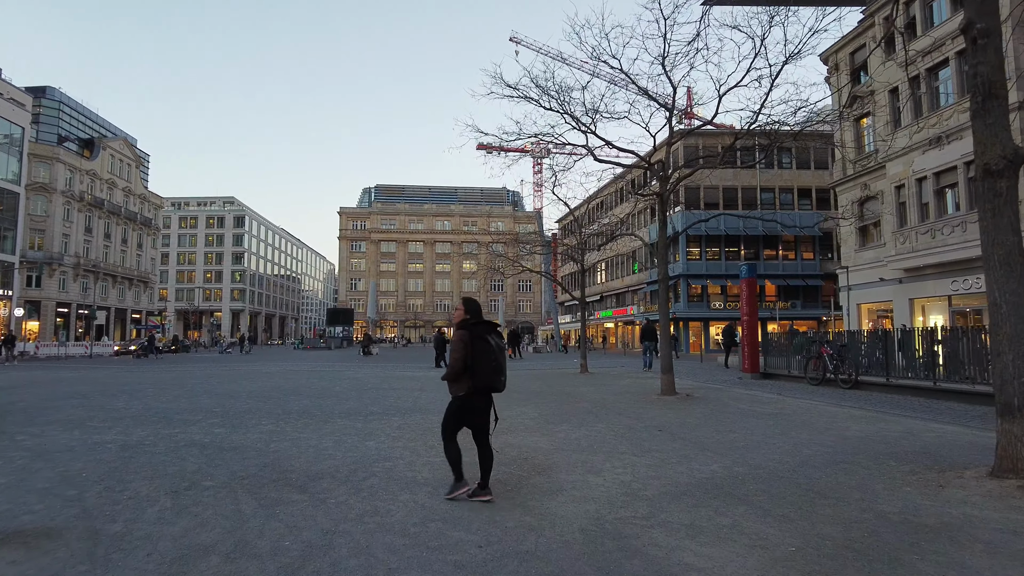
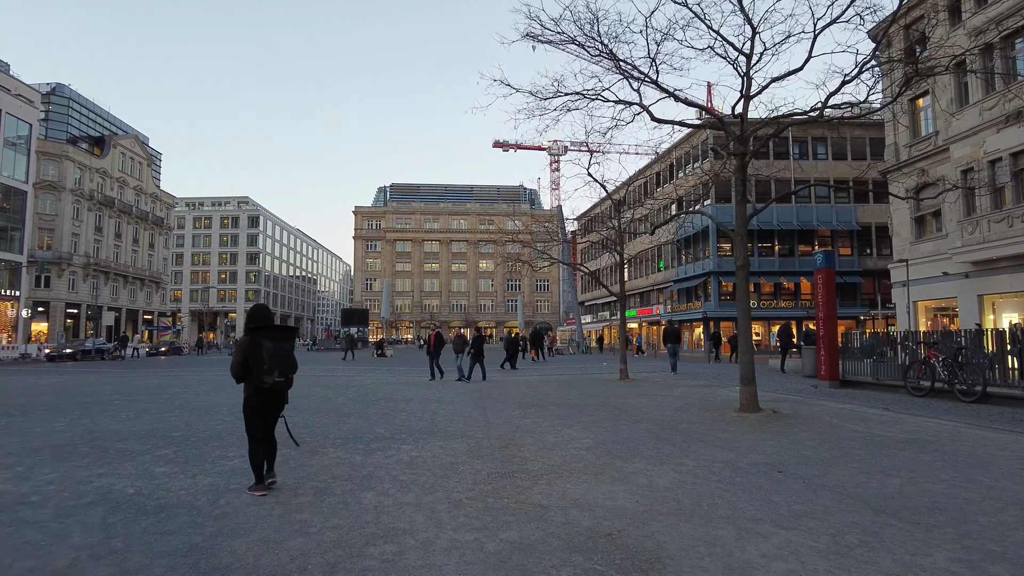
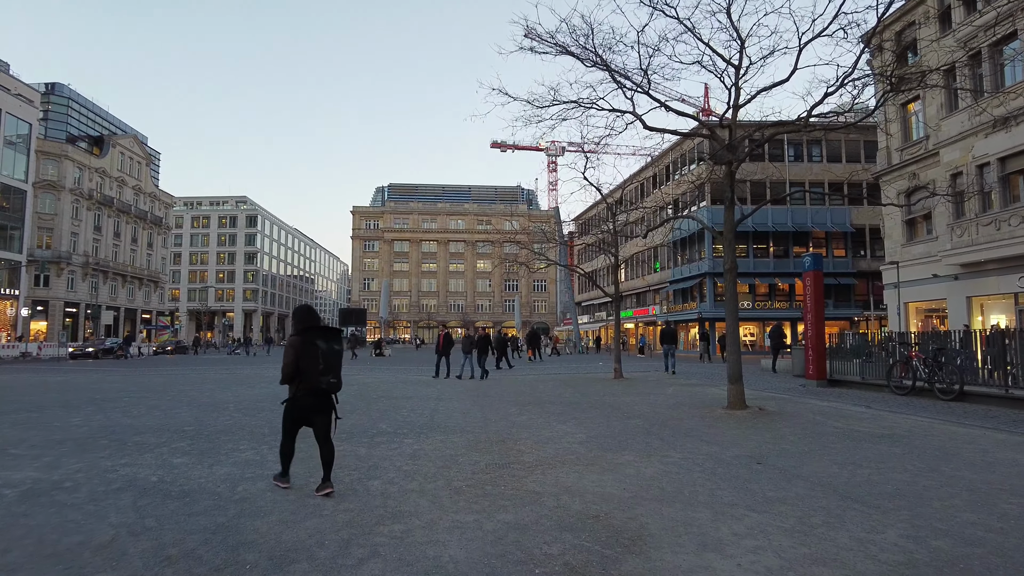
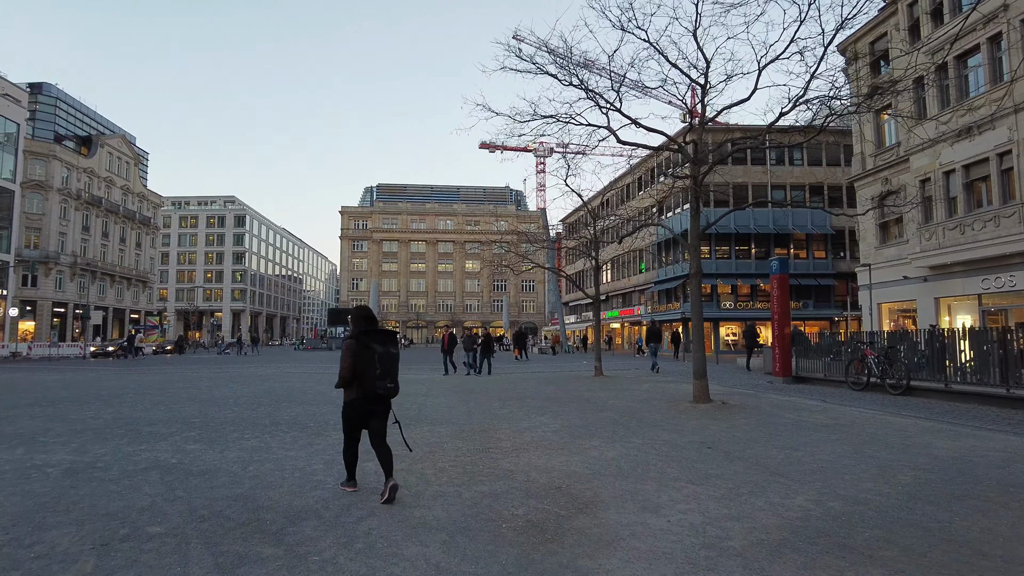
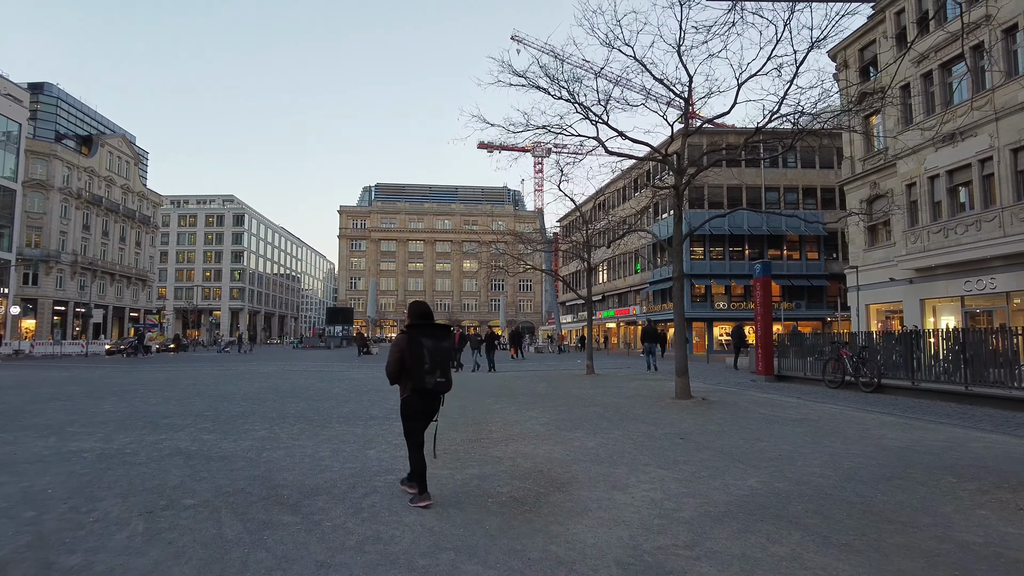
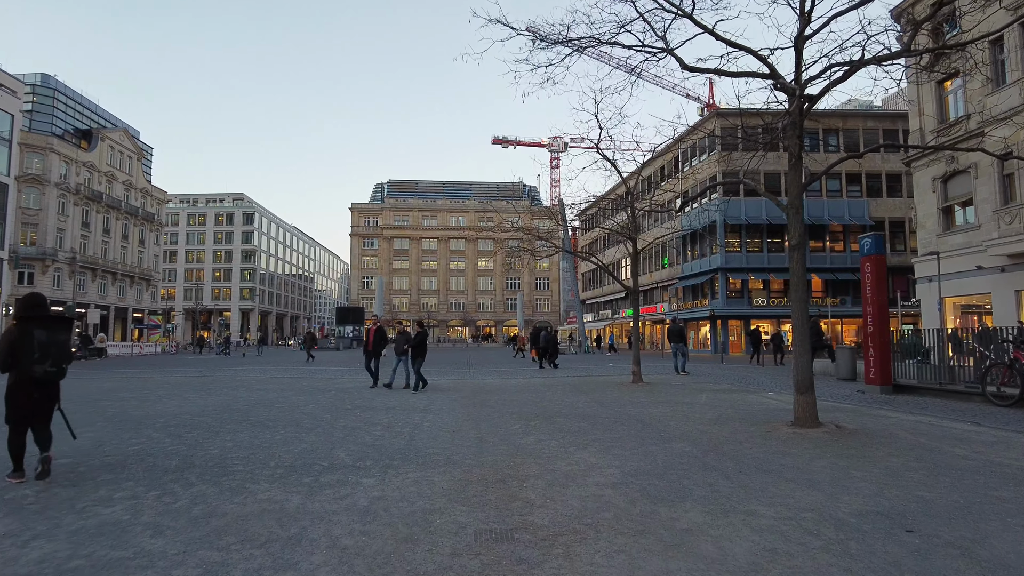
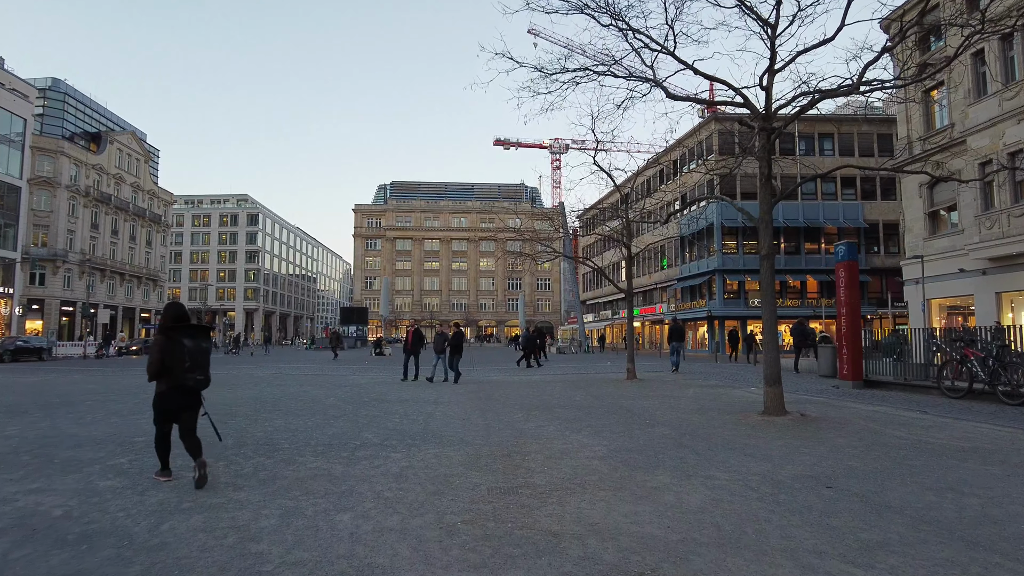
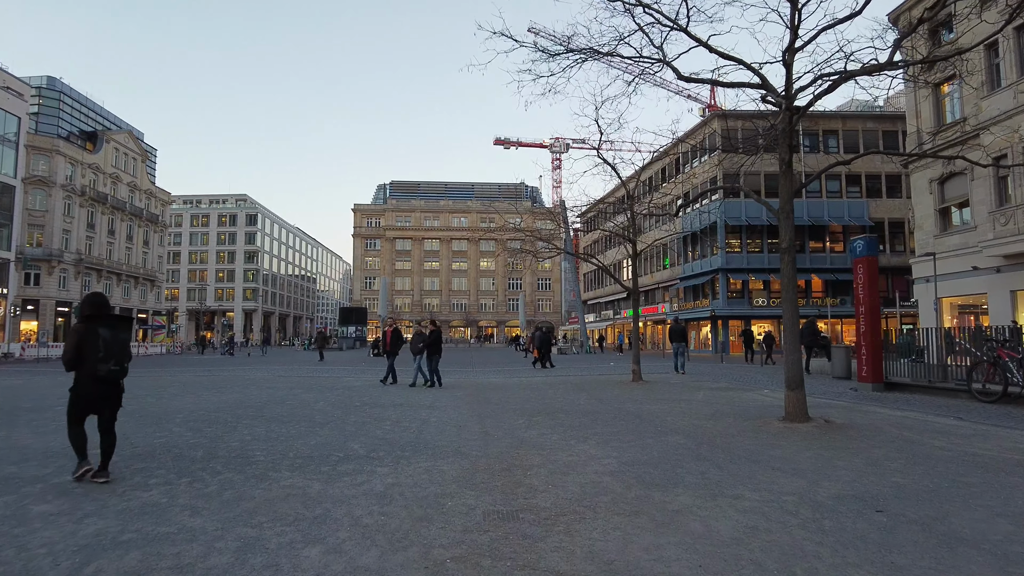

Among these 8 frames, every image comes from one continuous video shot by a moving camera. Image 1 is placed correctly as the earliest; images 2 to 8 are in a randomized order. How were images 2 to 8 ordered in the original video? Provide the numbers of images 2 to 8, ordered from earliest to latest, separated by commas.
5, 4, 3, 2, 7, 8, 6
